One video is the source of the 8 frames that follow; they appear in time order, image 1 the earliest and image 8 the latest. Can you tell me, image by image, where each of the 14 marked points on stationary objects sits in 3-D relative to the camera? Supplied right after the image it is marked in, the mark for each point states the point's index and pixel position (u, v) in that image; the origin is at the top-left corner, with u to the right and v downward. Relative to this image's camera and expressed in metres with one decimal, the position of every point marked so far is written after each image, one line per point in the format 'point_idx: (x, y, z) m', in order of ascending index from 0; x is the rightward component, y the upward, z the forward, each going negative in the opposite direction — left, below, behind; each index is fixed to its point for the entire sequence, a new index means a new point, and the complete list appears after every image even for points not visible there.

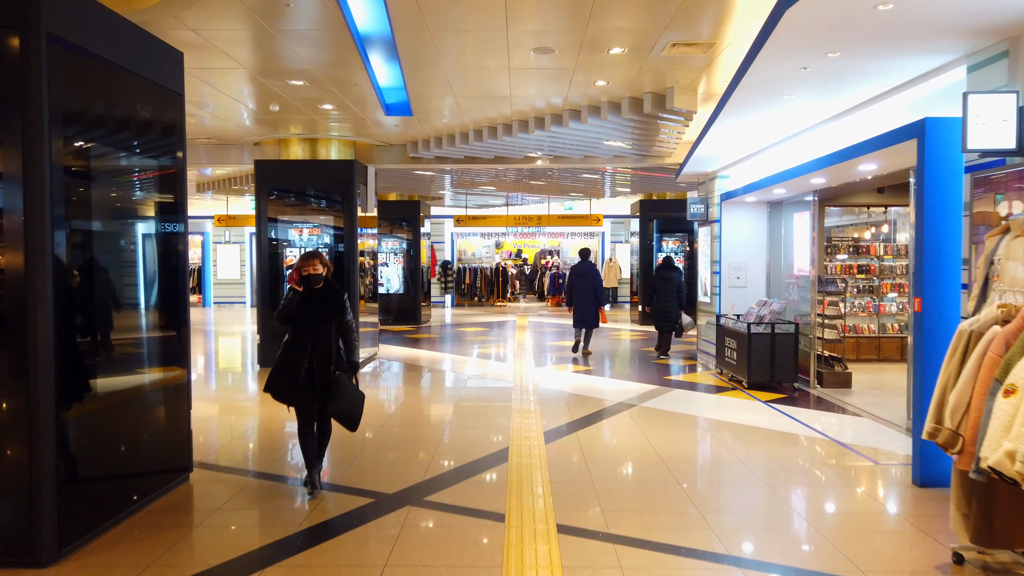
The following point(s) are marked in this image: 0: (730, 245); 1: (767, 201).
0: (+2.5, +0.5, +8.6) m
1: (+2.8, +1.0, +8.4) m
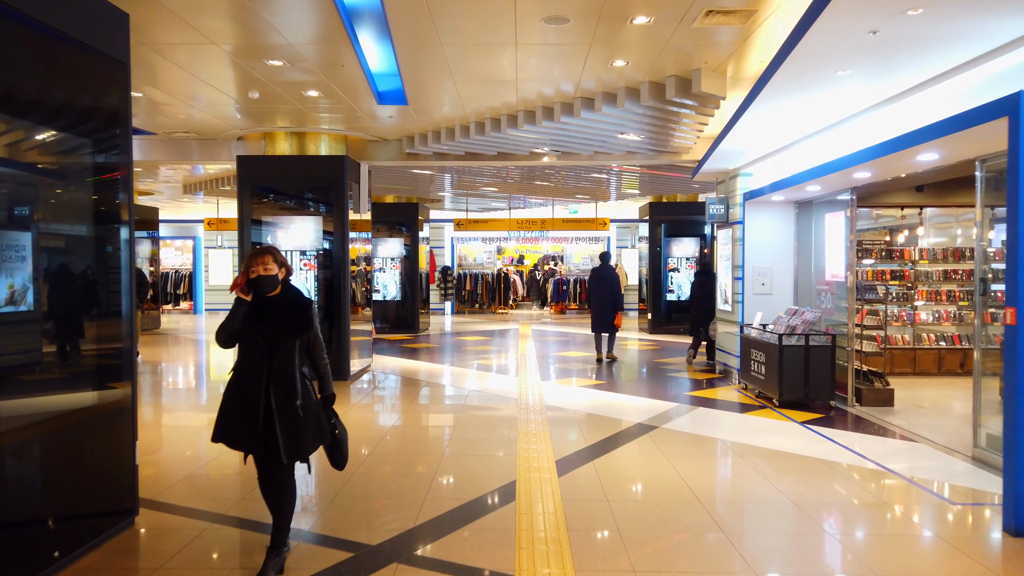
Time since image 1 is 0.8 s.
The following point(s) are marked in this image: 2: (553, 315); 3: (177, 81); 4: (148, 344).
0: (+2.5, +0.4, +7.9) m
1: (+2.9, +0.9, +7.7) m
2: (+1.0, -0.7, +19.4) m
3: (-2.9, +1.8, +6.7) m
4: (-6.8, -1.0, +14.4) m
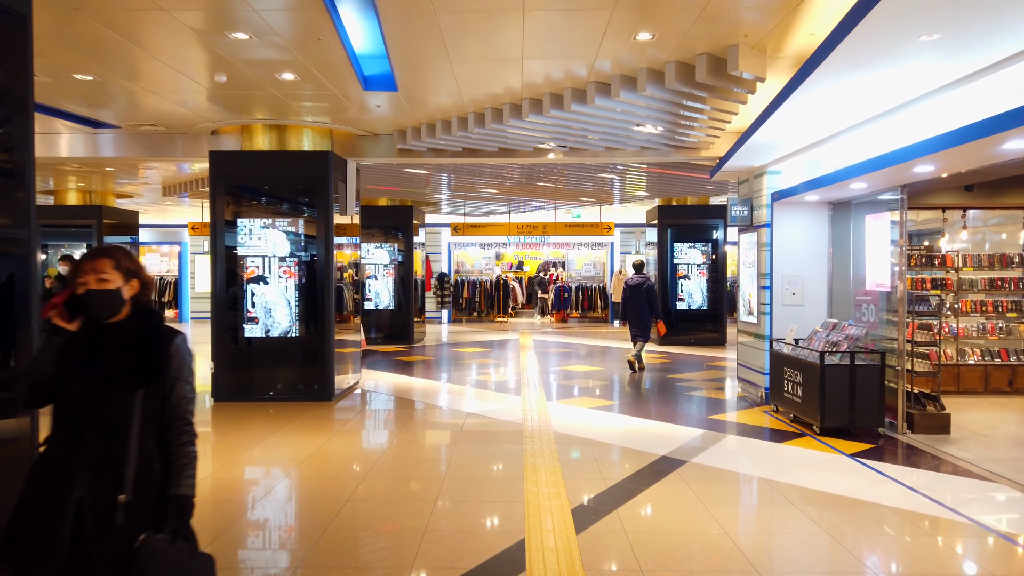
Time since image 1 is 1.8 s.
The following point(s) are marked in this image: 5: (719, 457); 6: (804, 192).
0: (+2.5, +0.3, +7.1) m
1: (+2.9, +0.8, +6.9) m
2: (+1.0, -0.9, +18.6) m
3: (-2.9, +1.7, +5.9) m
4: (-6.8, -1.2, +13.5) m
5: (+1.5, -1.2, +5.3) m
6: (+2.5, +0.8, +6.6) m
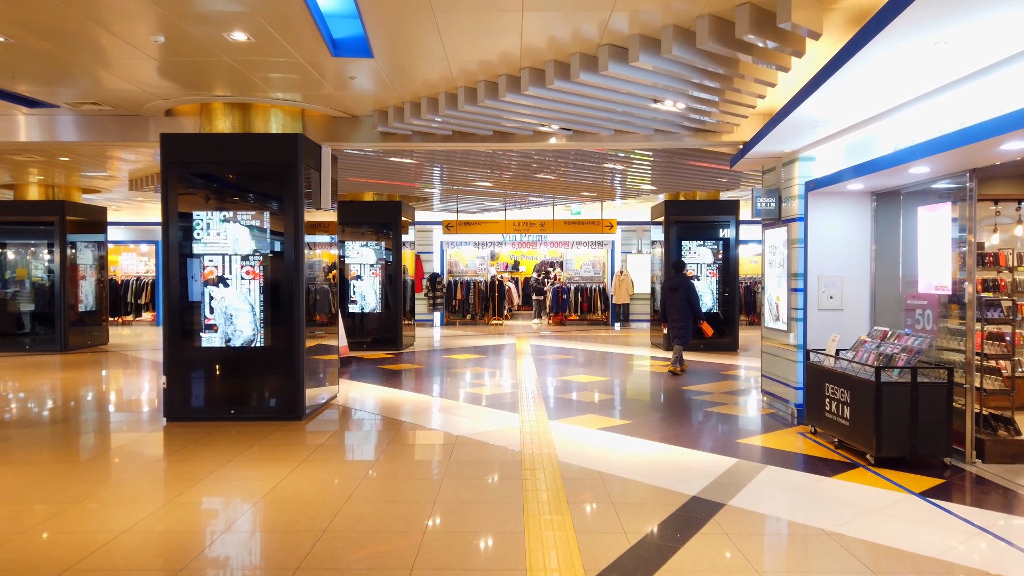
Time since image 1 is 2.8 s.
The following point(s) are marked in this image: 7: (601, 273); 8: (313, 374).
0: (+2.5, +0.3, +6.2) m
1: (+2.9, +0.8, +6.0) m
2: (+0.9, -0.9, +17.7) m
3: (-2.9, +1.7, +5.0) m
4: (-6.9, -1.2, +12.6) m
5: (+1.4, -1.2, +4.4) m
6: (+2.5, +0.8, +5.7) m
7: (+2.2, +0.4, +18.5) m
8: (-1.8, -0.8, +7.2) m
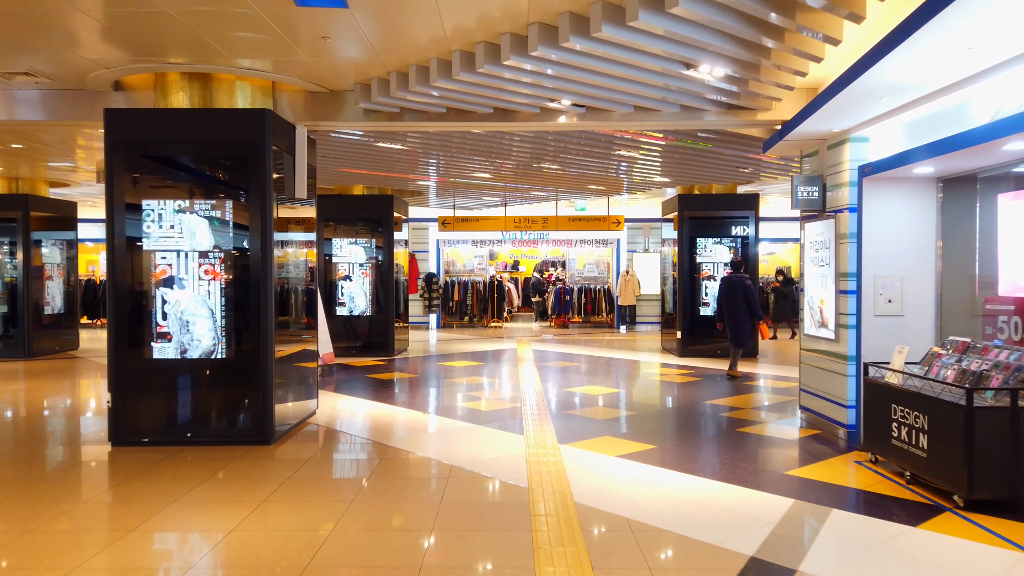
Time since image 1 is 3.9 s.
0: (+2.5, +0.3, +5.3) m
1: (+2.9, +0.8, +5.1) m
2: (+0.9, -0.9, +16.8) m
3: (-2.9, +1.7, +4.1) m
4: (-6.9, -1.2, +11.6) m
5: (+1.5, -1.2, +3.5) m
6: (+2.5, +0.8, +4.8) m
7: (+2.2, +0.4, +17.6) m
8: (-1.8, -0.8, +6.3) m
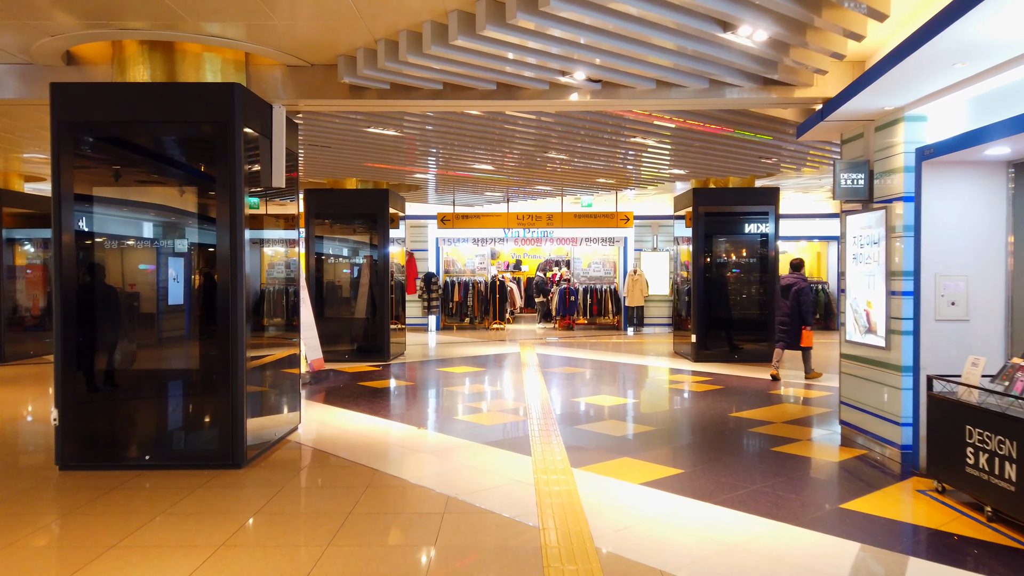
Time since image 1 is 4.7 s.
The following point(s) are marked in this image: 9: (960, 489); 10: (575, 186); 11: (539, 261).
0: (+2.6, +0.3, +4.6) m
1: (+2.9, +0.8, +4.4) m
2: (+1.0, -0.9, +16.1) m
3: (-2.9, +1.7, +3.4) m
4: (-6.8, -1.2, +10.9) m
5: (+1.5, -1.2, +2.8) m
6: (+2.6, +0.8, +4.1) m
7: (+2.2, +0.3, +16.9) m
8: (-1.7, -0.8, +5.6) m
9: (+2.4, -1.1, +4.0) m
10: (+1.0, +1.7, +12.5) m
11: (+0.6, +0.6, +17.5) m
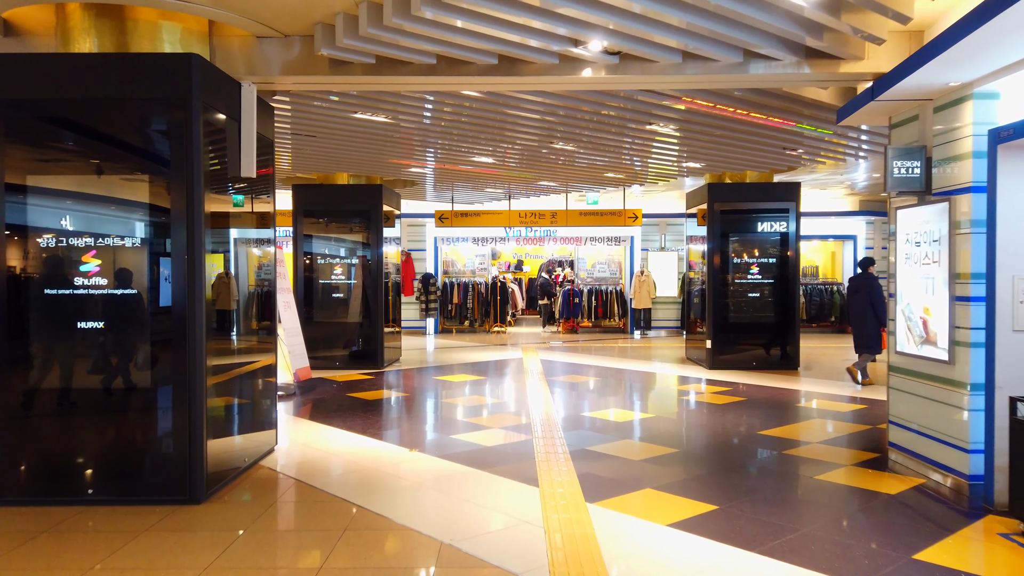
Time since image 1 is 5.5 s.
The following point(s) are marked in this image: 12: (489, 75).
0: (+2.6, +0.2, +4.0) m
1: (+3.0, +0.7, +3.8) m
2: (+1.0, -1.0, +15.4) m
3: (-2.8, +1.7, +2.7) m
4: (-6.8, -1.3, +10.3) m
5: (+1.5, -1.2, +2.1) m
6: (+2.6, +0.8, +3.4) m
7: (+2.2, +0.3, +16.2) m
8: (-1.7, -0.8, +5.0) m
9: (+2.4, -1.1, +3.4) m
10: (+1.1, +1.6, +11.8) m
11: (+0.7, +0.6, +16.9) m
12: (-0.1, +1.3, +4.8) m
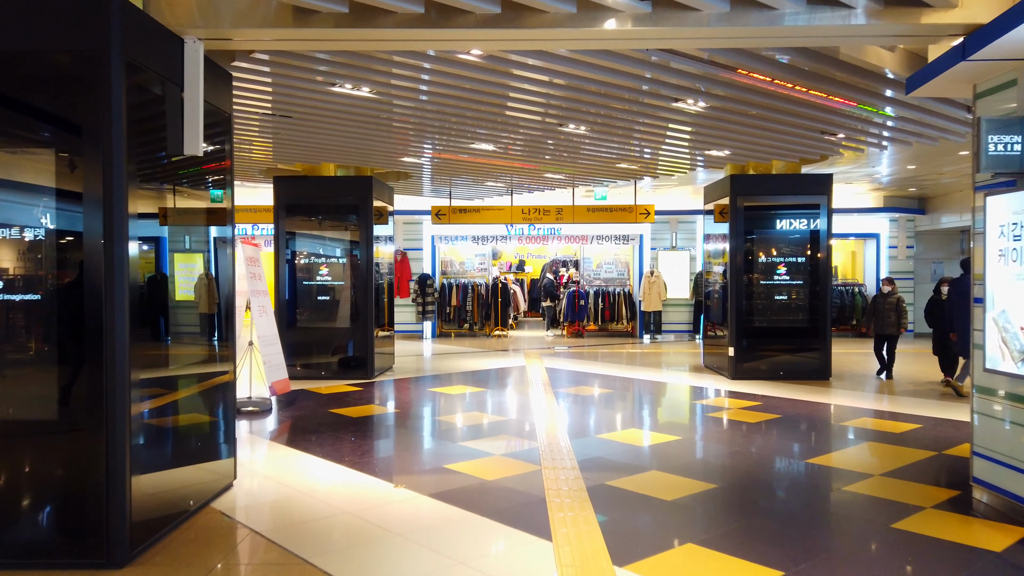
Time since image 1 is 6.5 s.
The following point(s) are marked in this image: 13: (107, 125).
0: (+2.6, +0.2, +3.1) m
1: (+3.0, +0.7, +2.9) m
2: (+1.1, -1.0, +14.5) m
3: (-2.8, +1.6, +1.8) m
4: (-6.8, -1.3, +9.4) m
5: (+1.6, -1.2, +1.3) m
6: (+2.6, +0.7, +2.5) m
7: (+2.3, +0.3, +15.3) m
8: (-1.7, -0.8, +4.1) m
9: (+2.4, -1.1, +2.5) m
10: (+1.1, +1.6, +11.0) m
11: (+0.7, +0.6, +16.0) m
12: (-0.1, +1.3, +4.0) m
13: (-1.7, +0.7, +3.2) m
